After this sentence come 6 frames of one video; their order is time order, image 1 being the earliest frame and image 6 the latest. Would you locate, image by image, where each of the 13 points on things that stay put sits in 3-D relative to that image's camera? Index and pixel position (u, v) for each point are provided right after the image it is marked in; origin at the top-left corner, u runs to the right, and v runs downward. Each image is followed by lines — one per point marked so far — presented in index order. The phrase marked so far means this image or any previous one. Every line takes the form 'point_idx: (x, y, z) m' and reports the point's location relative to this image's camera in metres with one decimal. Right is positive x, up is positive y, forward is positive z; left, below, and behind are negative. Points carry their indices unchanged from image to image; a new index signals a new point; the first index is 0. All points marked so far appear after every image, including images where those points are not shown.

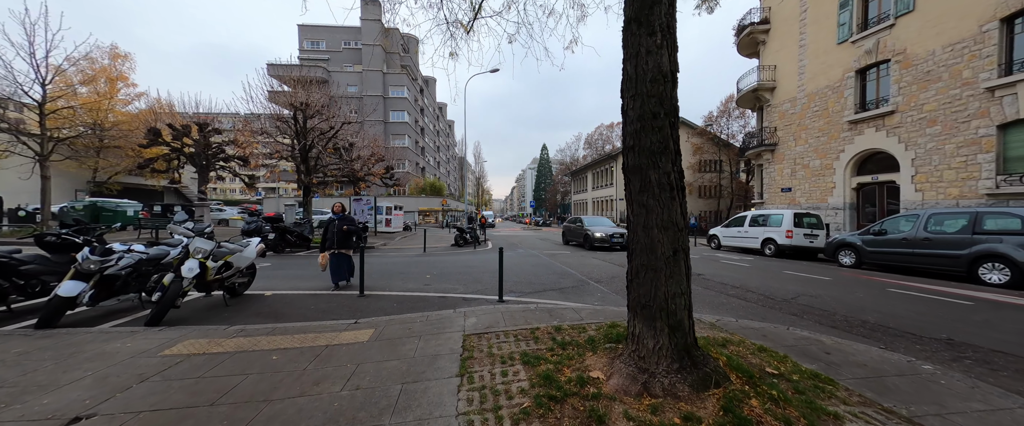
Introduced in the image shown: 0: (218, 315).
0: (-4.4, -1.5, +5.0) m
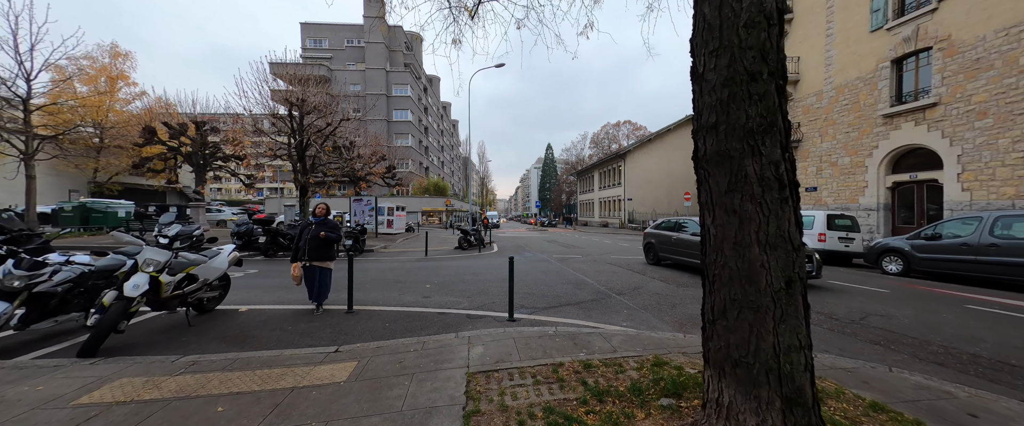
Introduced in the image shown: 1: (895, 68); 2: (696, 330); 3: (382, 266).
0: (-4.2, -1.6, +4.2) m
1: (+15.1, +5.7, +13.2) m
2: (+2.4, -1.5, +4.4) m
3: (-3.9, -1.6, +10.1) m
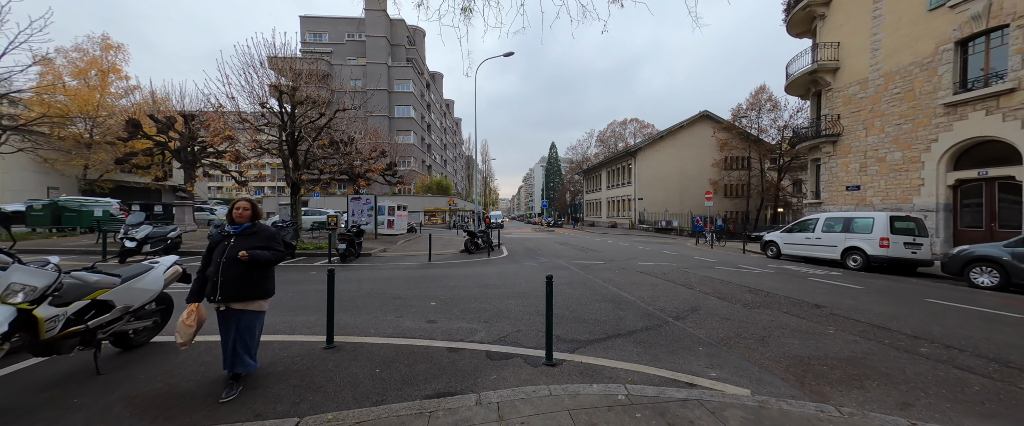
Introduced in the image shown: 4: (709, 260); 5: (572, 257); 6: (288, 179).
0: (-3.8, -1.6, +2.8) m
1: (+15.6, +5.6, +11.6) m
2: (+2.8, -1.6, +2.9) m
3: (-3.4, -1.6, +8.7) m
4: (+6.9, -1.7, +11.7) m
5: (+2.2, -1.7, +12.4) m
6: (-10.2, +1.5, +15.2) m
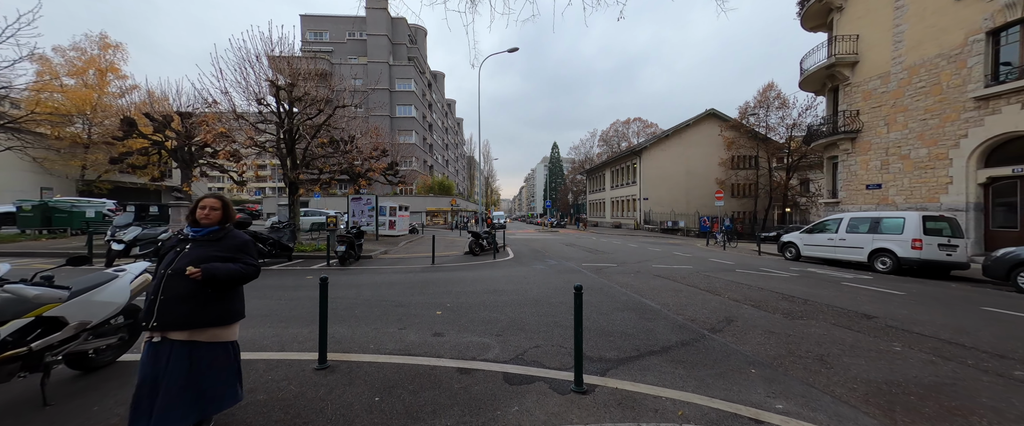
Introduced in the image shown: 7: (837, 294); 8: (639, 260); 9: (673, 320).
0: (-3.6, -1.6, +2.2) m
1: (+15.8, +5.7, +11.0) m
2: (+3.0, -1.5, +2.4) m
3: (-3.2, -1.6, +8.1) m
4: (+7.2, -1.7, +11.1) m
5: (+2.5, -1.7, +11.9) m
6: (-10.0, +1.5, +14.7) m
7: (+6.3, -1.6, +6.5) m
8: (+4.5, -1.7, +12.0) m
9: (+2.4, -1.6, +4.9) m
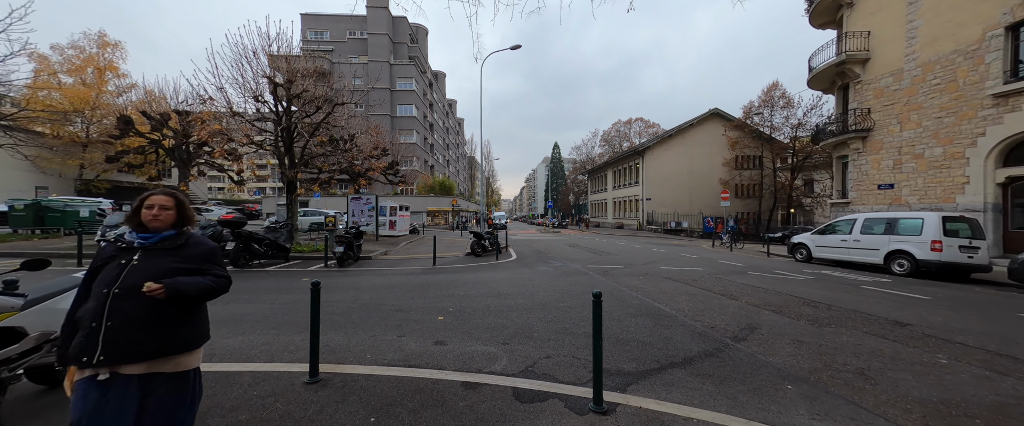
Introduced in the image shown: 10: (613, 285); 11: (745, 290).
0: (-3.5, -1.6, +1.9) m
1: (+15.9, +5.6, +10.7) m
2: (+3.1, -1.5, +2.0) m
3: (-3.1, -1.6, +7.8) m
4: (+7.3, -1.7, +10.8) m
5: (+2.6, -1.7, +11.6) m
6: (-9.8, +1.5, +14.4) m
7: (+6.4, -1.6, +6.2) m
8: (+4.7, -1.7, +11.6) m
9: (+2.5, -1.6, +4.6) m
10: (+2.3, -1.6, +7.6) m
11: (+4.7, -1.6, +6.8) m
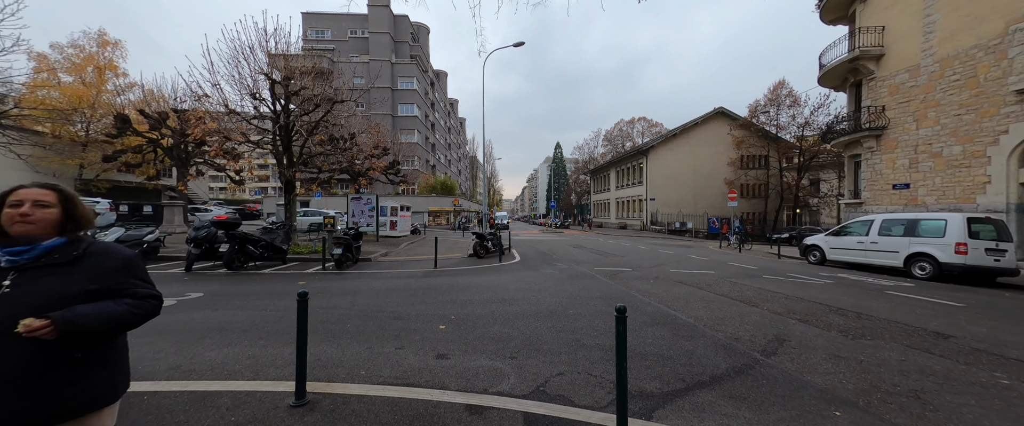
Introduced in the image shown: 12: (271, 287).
0: (-3.4, -1.6, +1.6) m
1: (+16.1, +5.6, +10.3) m
2: (+3.2, -1.6, +1.7) m
3: (-3.0, -1.6, +7.5) m
4: (+7.4, -1.7, +10.4) m
5: (+2.7, -1.7, +11.2) m
6: (-9.7, +1.5, +14.1) m
7: (+6.5, -1.6, +5.8) m
8: (+4.8, -1.7, +11.3) m
9: (+2.6, -1.6, +4.2) m
10: (+2.4, -1.7, +7.2) m
11: (+4.8, -1.6, +6.4) m
12: (-5.2, -1.6, +7.2) m
